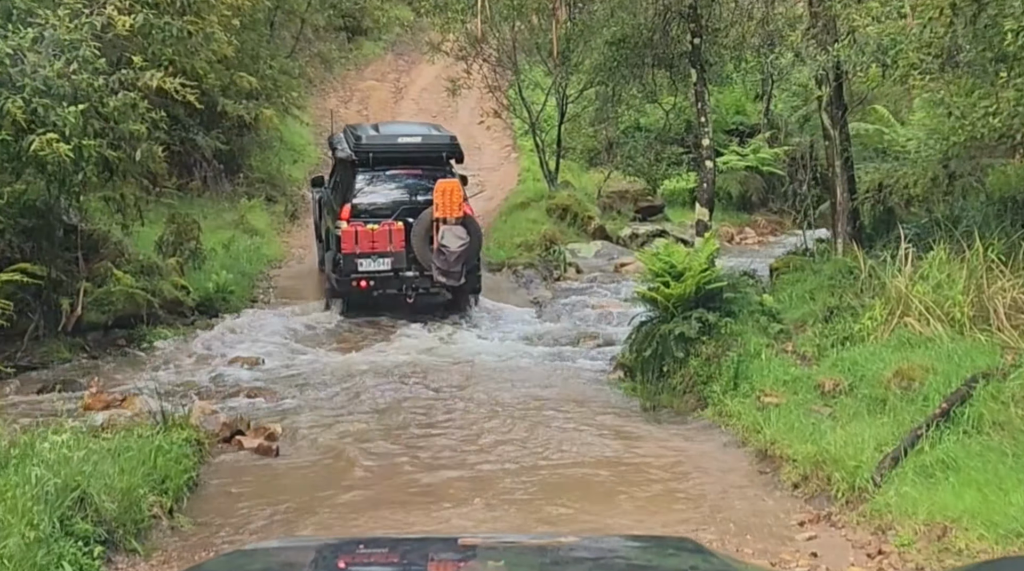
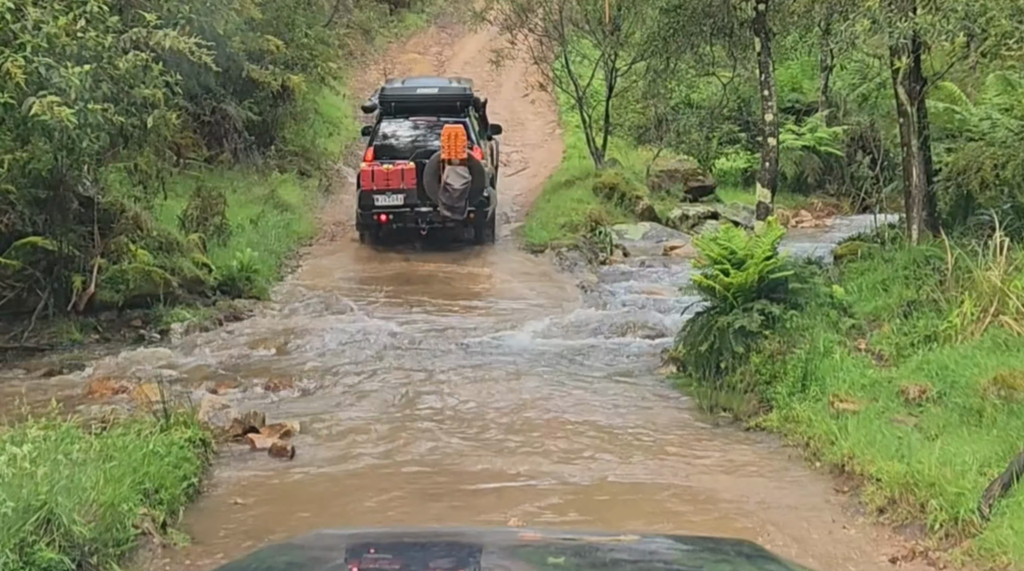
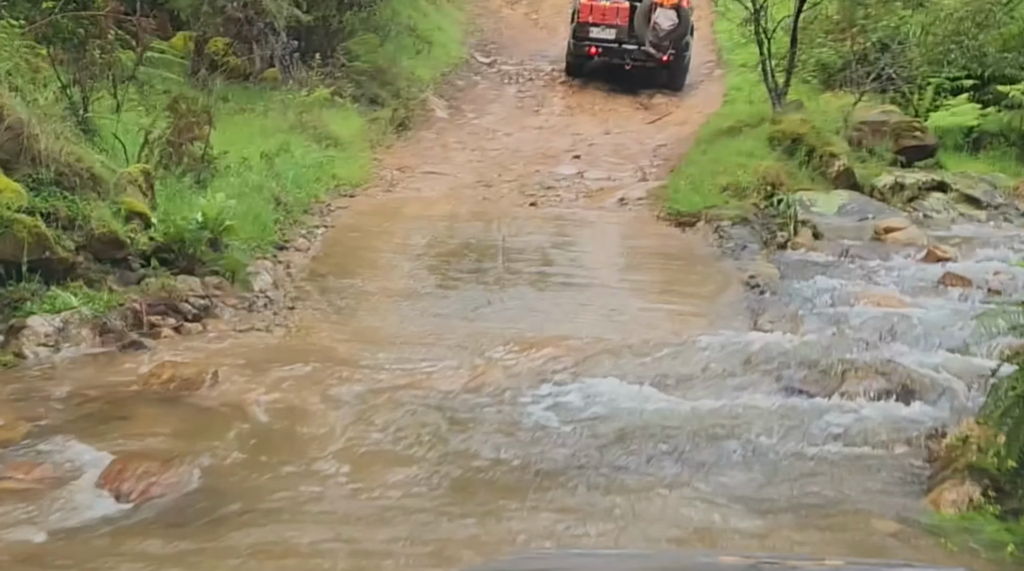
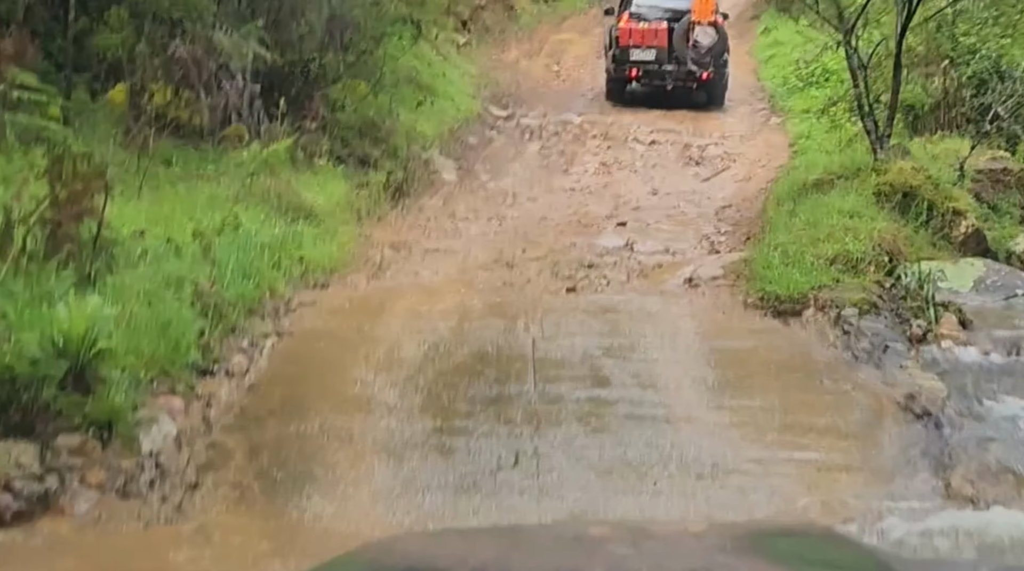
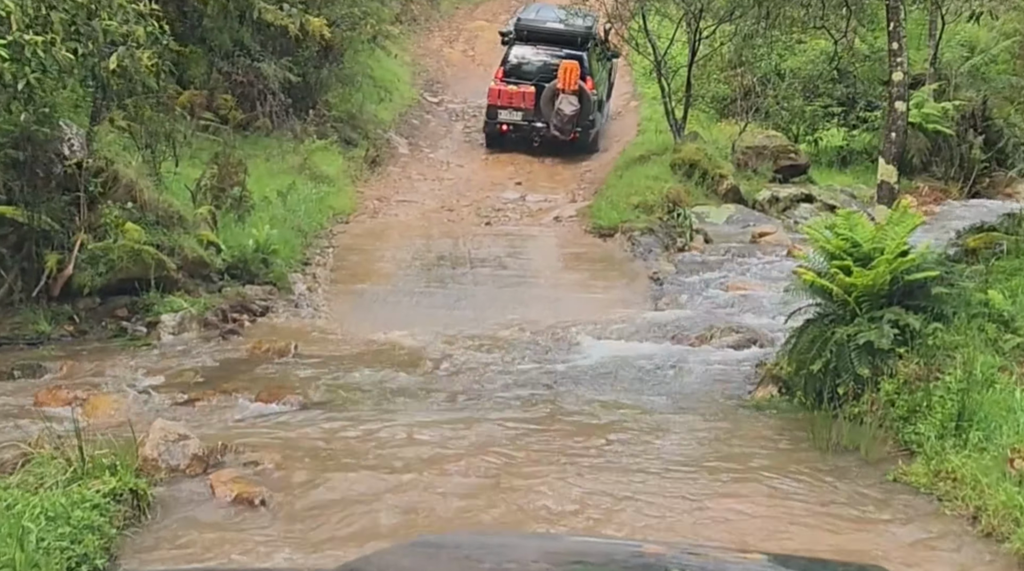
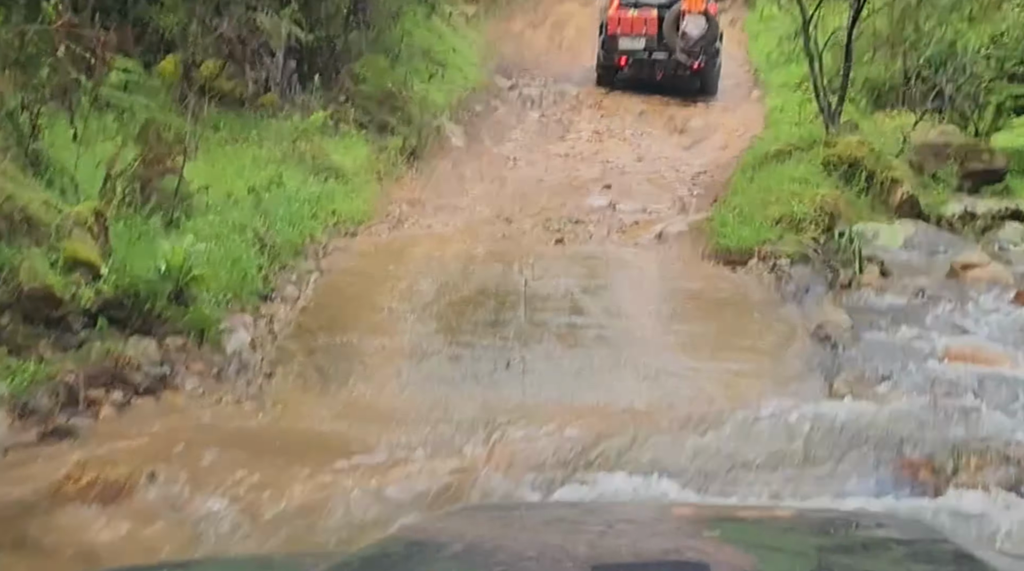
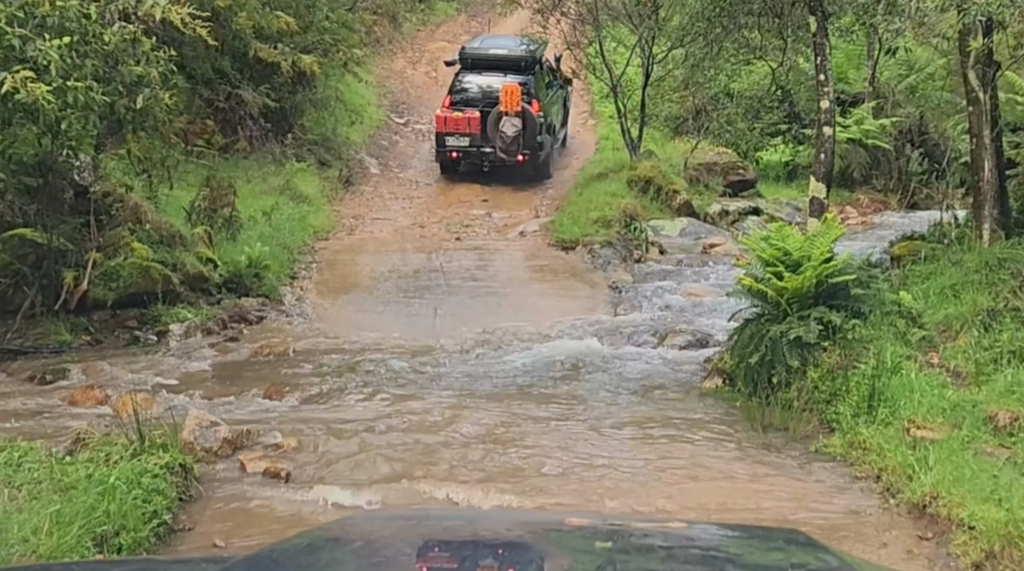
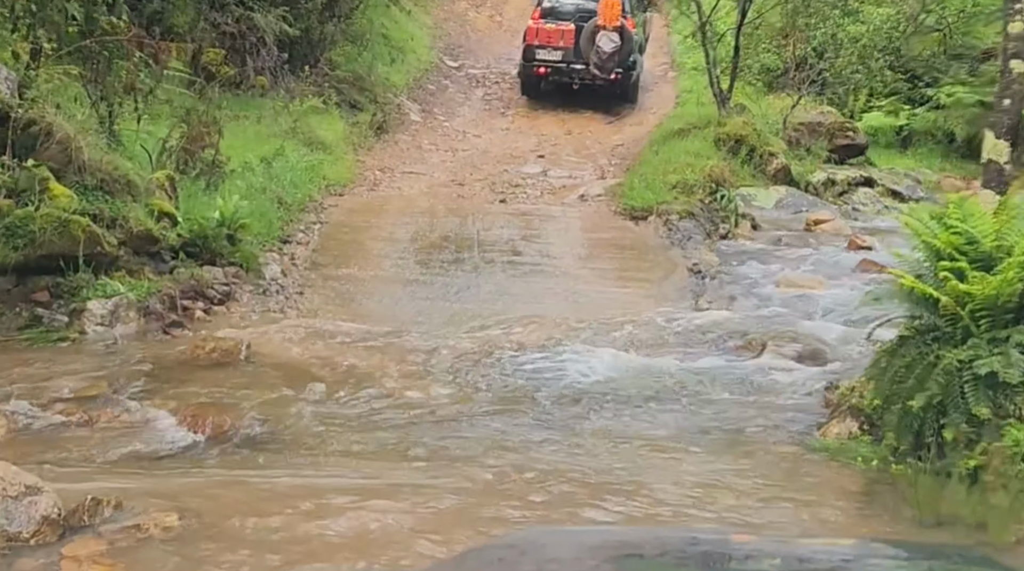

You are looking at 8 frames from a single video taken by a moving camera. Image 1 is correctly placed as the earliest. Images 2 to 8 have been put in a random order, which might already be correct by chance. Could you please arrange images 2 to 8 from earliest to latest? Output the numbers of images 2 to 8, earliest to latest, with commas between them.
2, 7, 5, 8, 3, 6, 4
